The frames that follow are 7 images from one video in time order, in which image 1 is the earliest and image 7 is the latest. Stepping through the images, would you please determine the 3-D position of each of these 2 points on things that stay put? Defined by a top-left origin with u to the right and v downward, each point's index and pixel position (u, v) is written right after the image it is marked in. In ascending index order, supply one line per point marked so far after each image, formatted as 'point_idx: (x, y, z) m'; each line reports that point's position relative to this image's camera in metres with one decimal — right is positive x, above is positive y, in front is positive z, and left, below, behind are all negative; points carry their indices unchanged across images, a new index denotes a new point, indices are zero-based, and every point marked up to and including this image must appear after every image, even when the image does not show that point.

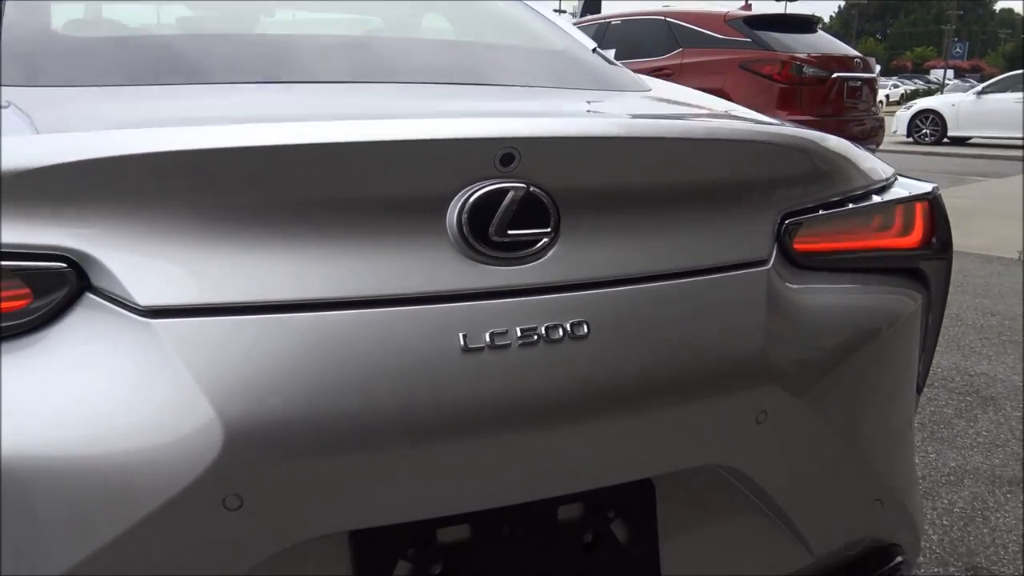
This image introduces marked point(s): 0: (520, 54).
0: (+0.1, +0.4, +1.8) m
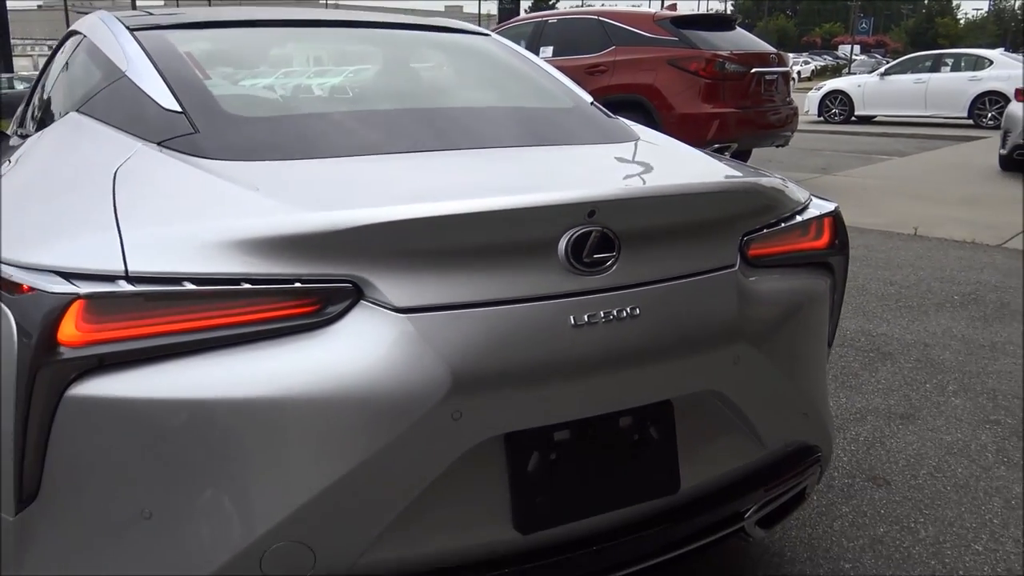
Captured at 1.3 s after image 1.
0: (+0.1, +0.5, +2.4) m
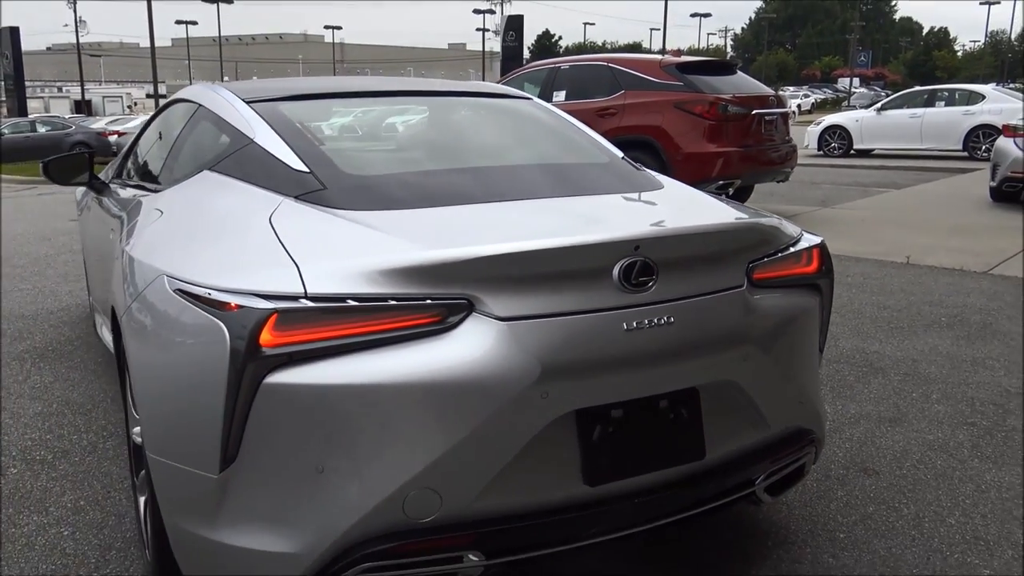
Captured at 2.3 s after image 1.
0: (+0.3, +0.4, +2.9) m
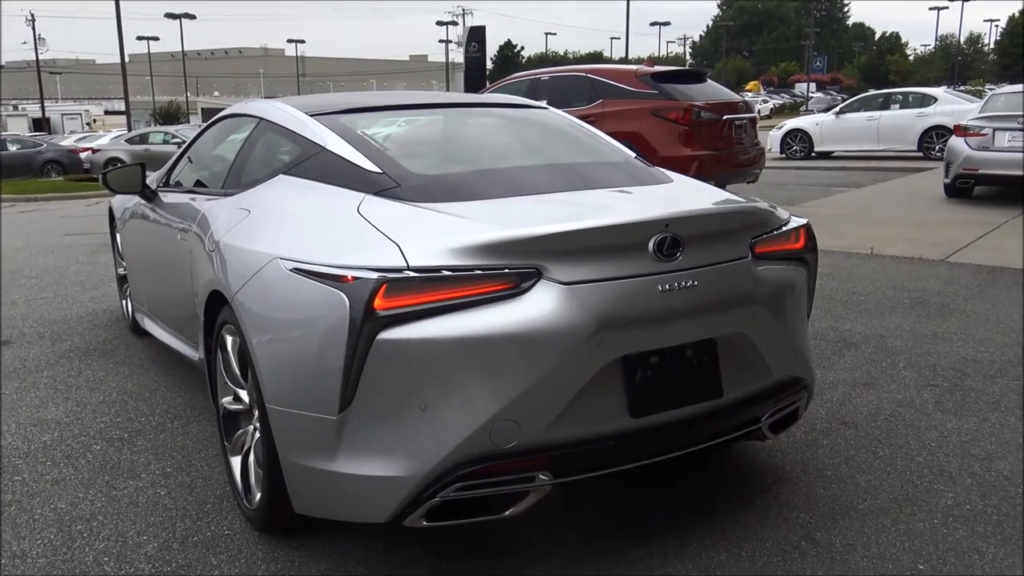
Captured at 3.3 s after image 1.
0: (+0.4, +0.5, +3.3) m
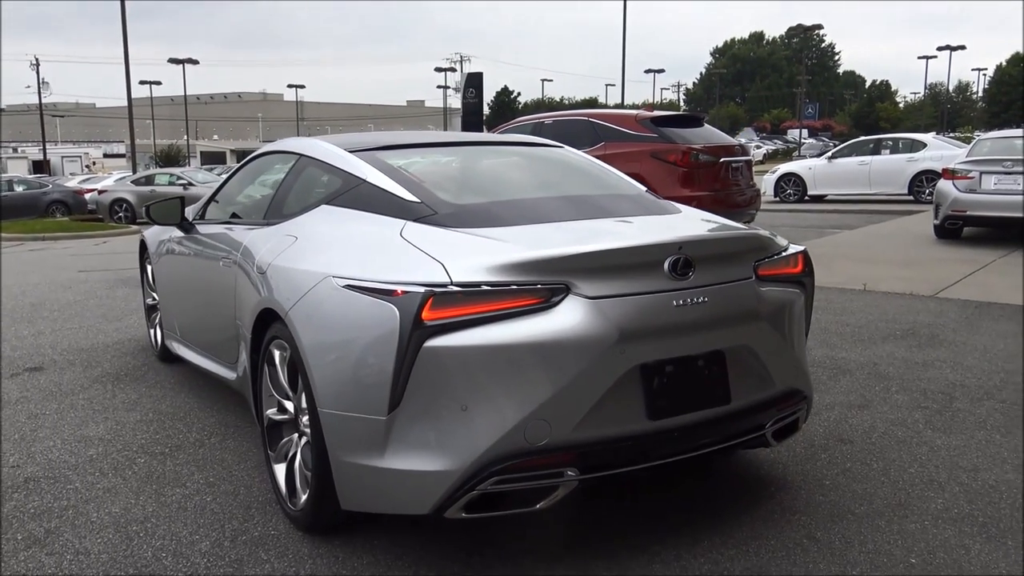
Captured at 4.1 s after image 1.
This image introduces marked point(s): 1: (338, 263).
0: (+0.4, +0.4, +3.6) m
1: (-0.6, +0.1, +2.9) m
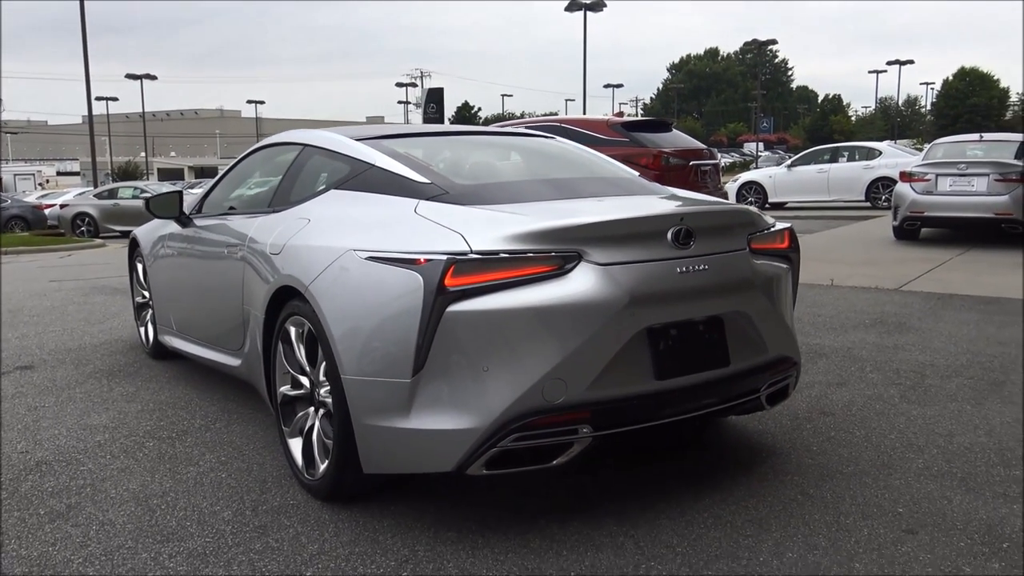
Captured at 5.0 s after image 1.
0: (+0.4, +0.4, +3.8) m
1: (-0.5, +0.2, +3.0) m
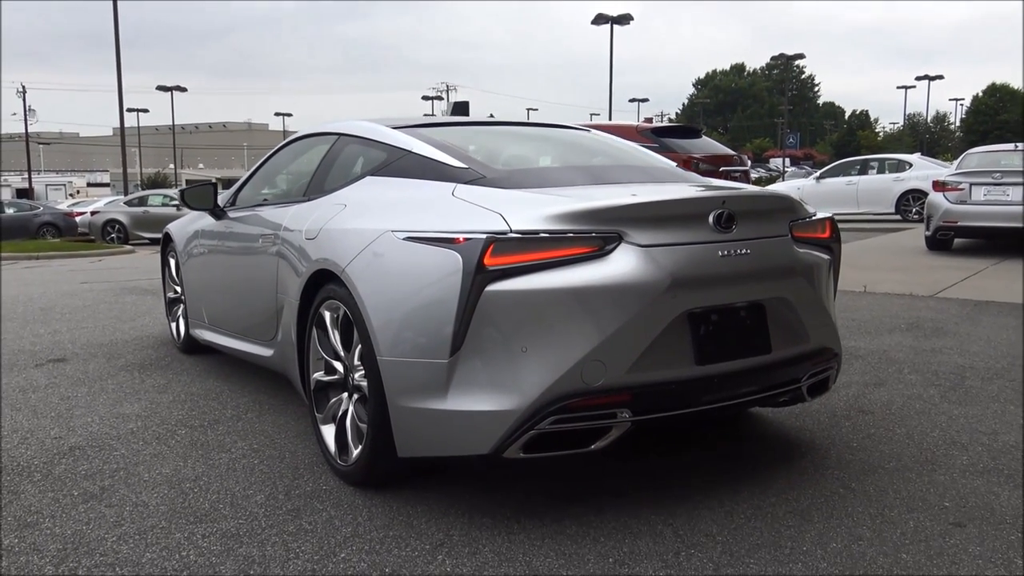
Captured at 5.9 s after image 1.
0: (+0.6, +0.5, +3.8) m
1: (-0.4, +0.2, +3.0) m
